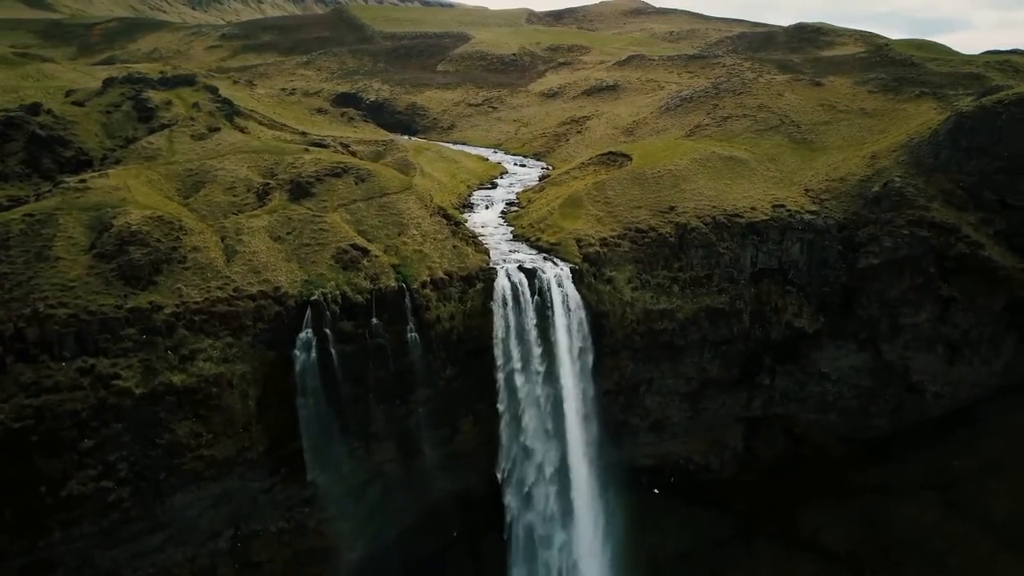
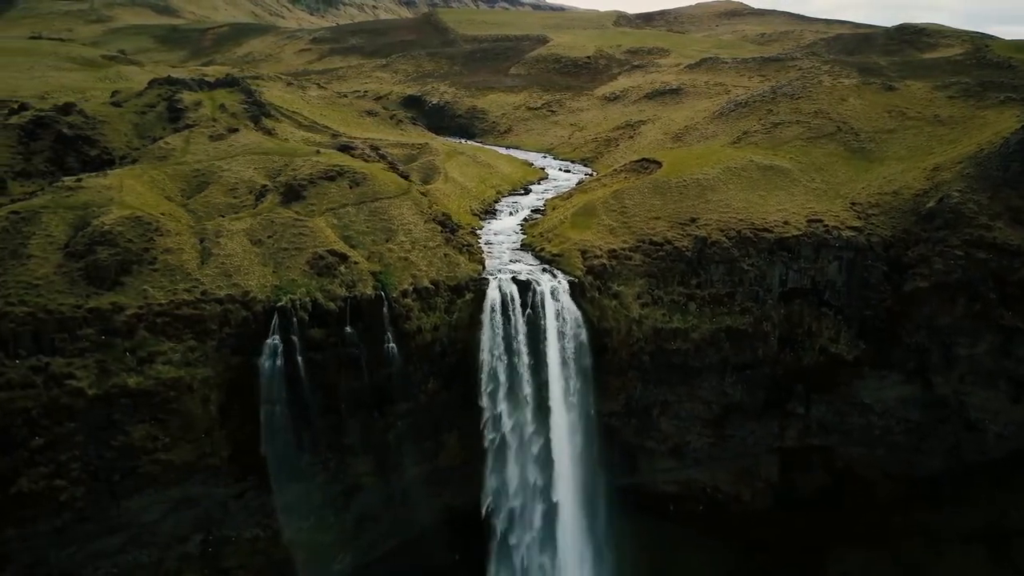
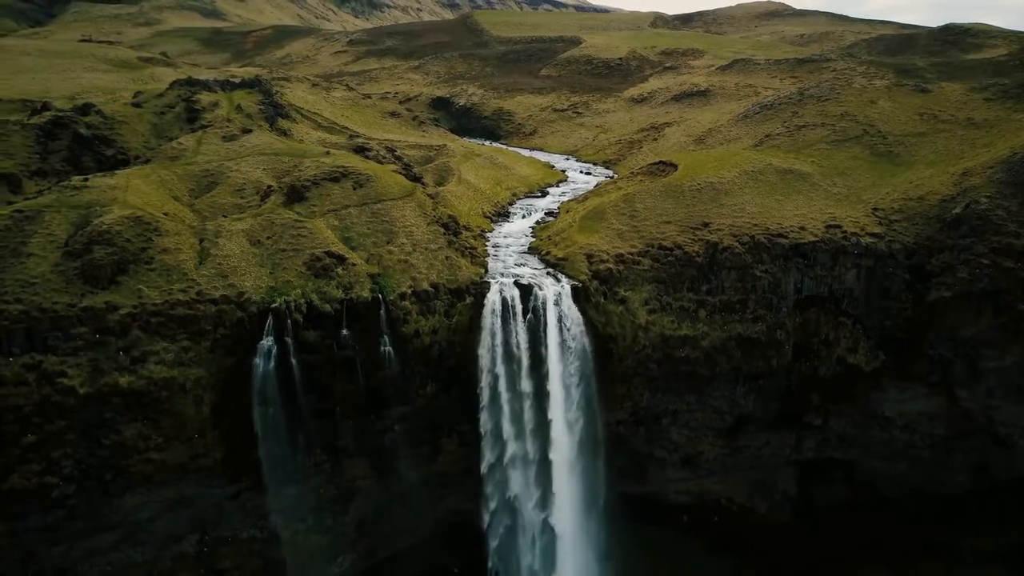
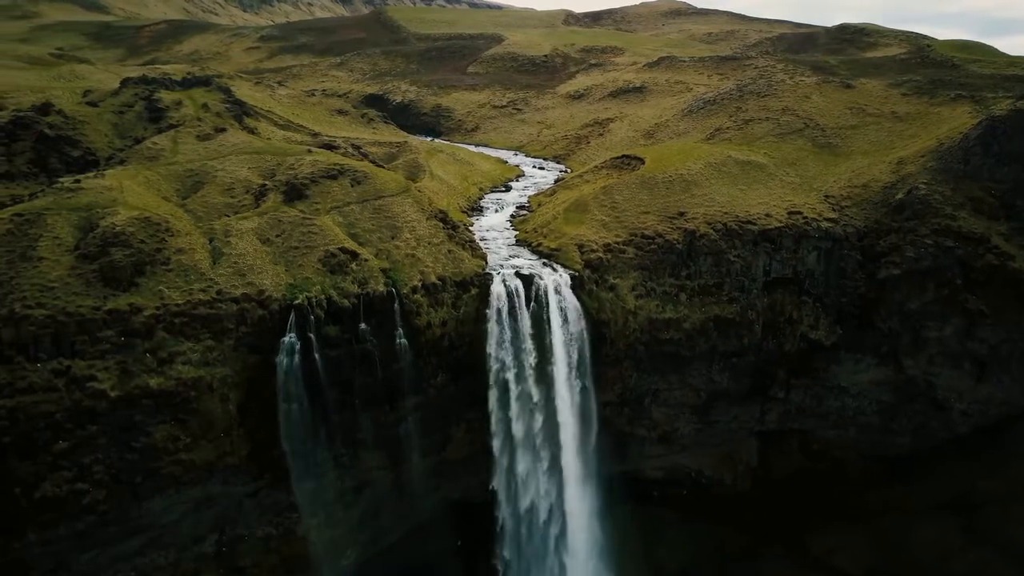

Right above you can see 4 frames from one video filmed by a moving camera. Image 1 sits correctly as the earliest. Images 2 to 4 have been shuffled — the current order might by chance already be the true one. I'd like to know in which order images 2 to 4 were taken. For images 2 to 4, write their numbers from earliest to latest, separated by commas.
4, 2, 3
